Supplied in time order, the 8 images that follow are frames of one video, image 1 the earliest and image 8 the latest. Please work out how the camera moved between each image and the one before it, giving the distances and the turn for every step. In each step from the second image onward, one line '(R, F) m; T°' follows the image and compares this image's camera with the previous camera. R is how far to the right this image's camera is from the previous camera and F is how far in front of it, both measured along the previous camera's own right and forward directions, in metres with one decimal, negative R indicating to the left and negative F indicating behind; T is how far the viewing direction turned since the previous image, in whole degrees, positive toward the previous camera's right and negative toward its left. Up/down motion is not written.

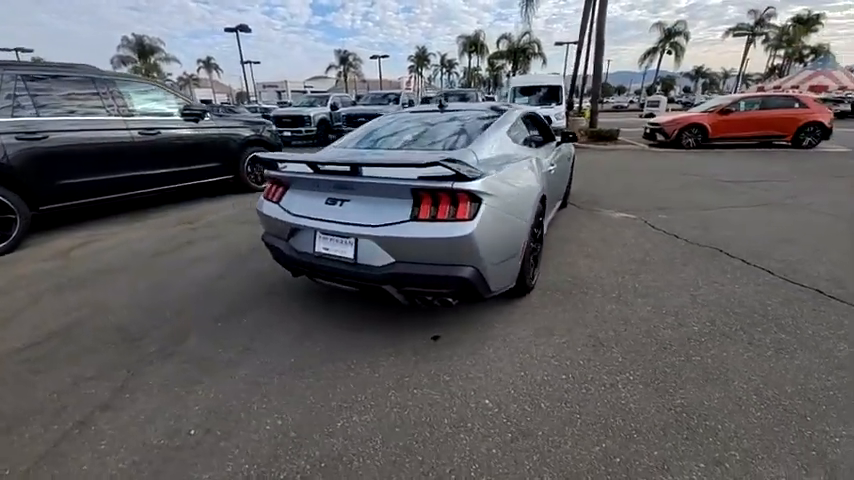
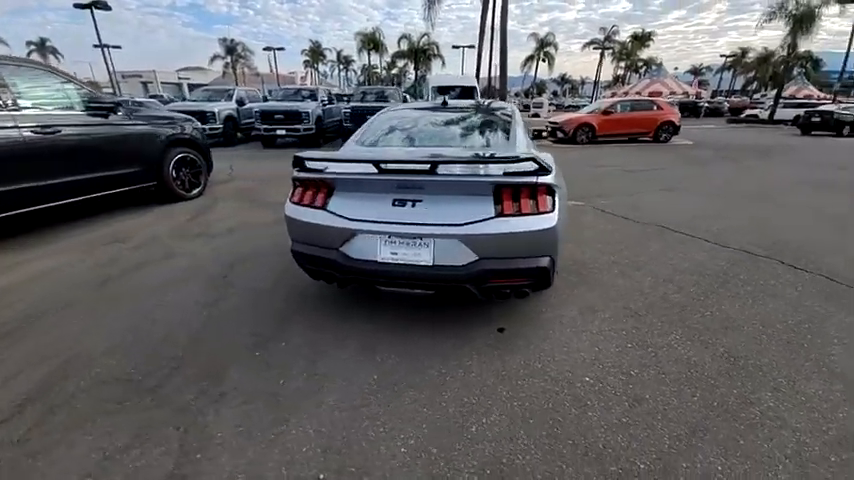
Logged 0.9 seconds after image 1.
(-1.2, +0.2) m; +15°
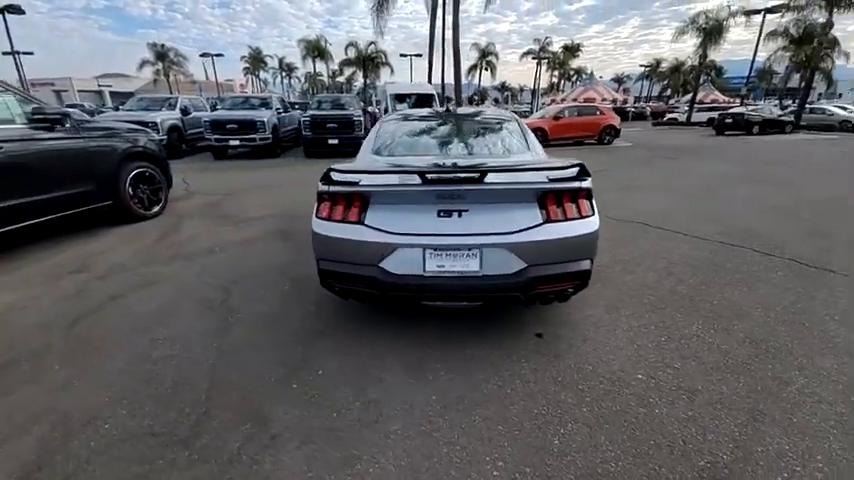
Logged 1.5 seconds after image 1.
(-0.6, +0.1) m; +8°
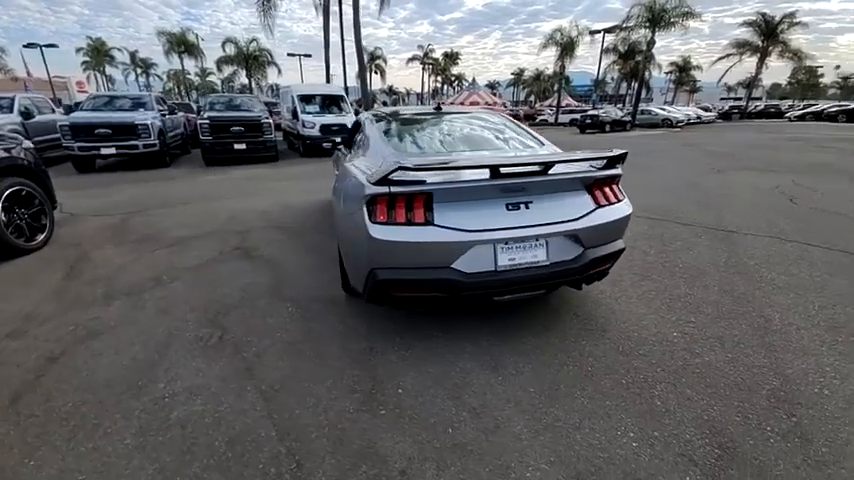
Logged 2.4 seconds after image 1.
(-1.1, +0.3) m; +16°
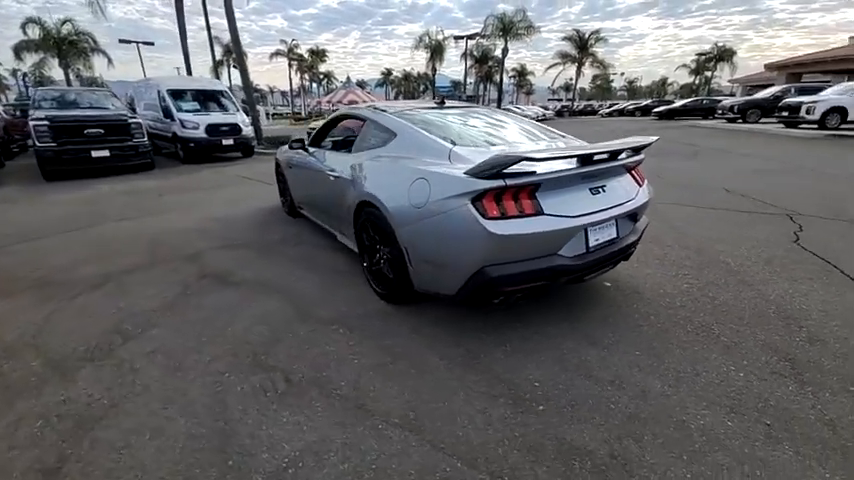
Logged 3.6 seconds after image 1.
(-1.5, +0.4) m; +19°
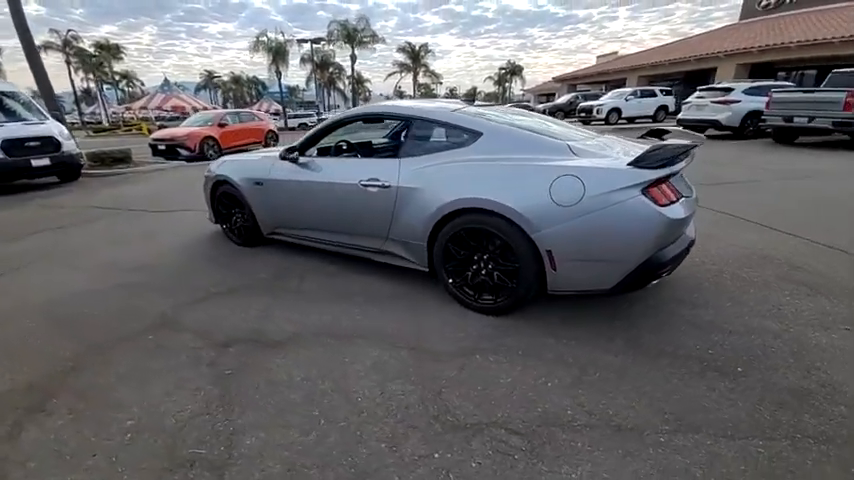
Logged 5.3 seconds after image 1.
(-1.9, +0.7) m; +23°
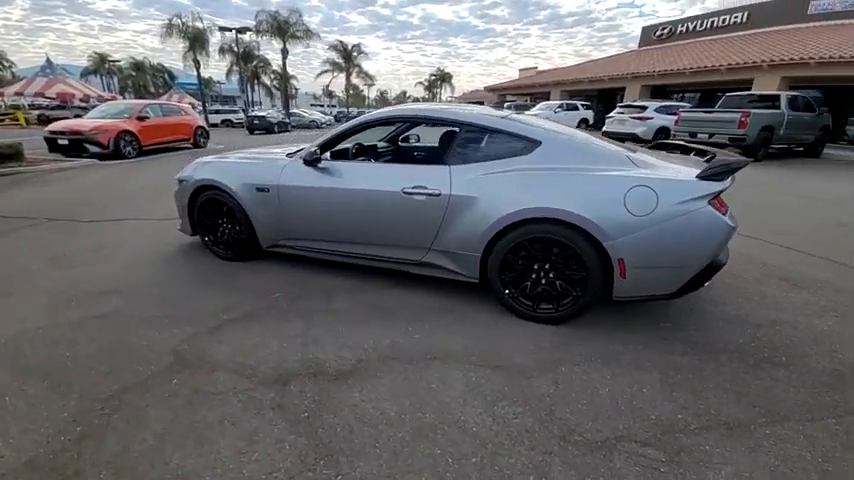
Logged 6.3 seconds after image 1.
(-1.0, +0.3) m; +11°
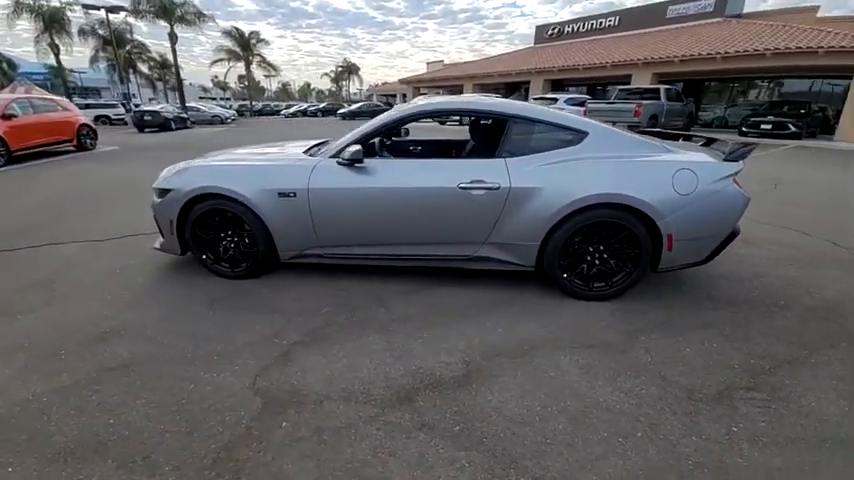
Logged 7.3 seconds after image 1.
(-1.2, +0.2) m; +13°
